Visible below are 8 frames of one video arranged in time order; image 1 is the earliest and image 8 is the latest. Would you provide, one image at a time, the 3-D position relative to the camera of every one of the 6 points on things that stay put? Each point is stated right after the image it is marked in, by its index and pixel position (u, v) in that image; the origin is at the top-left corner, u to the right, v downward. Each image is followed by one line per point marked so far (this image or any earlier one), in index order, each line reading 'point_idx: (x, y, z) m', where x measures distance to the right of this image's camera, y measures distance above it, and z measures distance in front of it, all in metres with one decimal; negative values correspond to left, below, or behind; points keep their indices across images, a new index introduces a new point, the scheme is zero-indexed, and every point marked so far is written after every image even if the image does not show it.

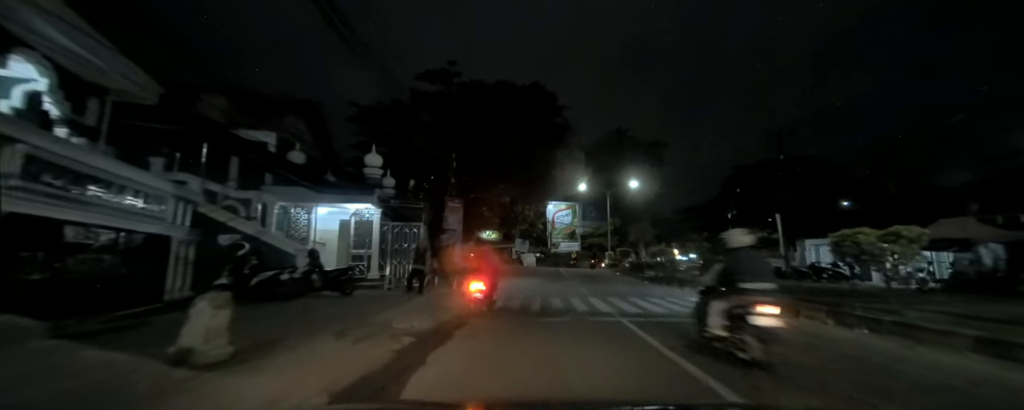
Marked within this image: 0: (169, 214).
0: (-6.8, -0.2, +7.7) m
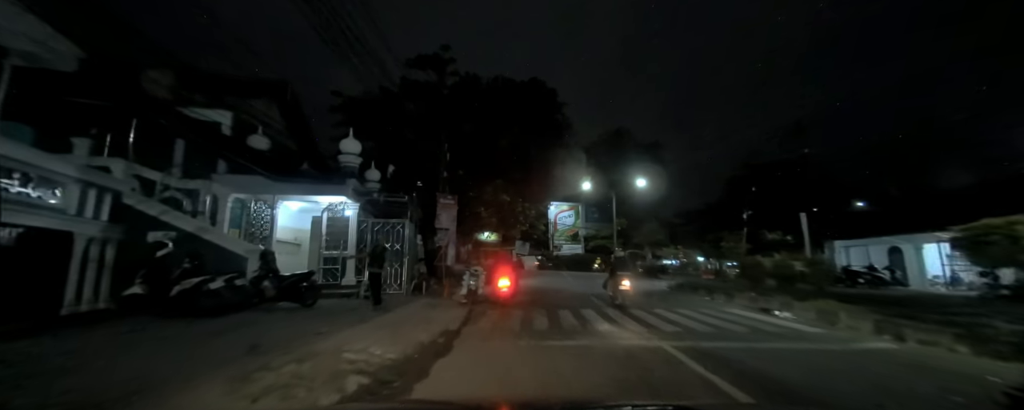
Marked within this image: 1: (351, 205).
0: (-6.8, 0.0, +6.0) m
1: (-4.2, +0.1, +10.1) m
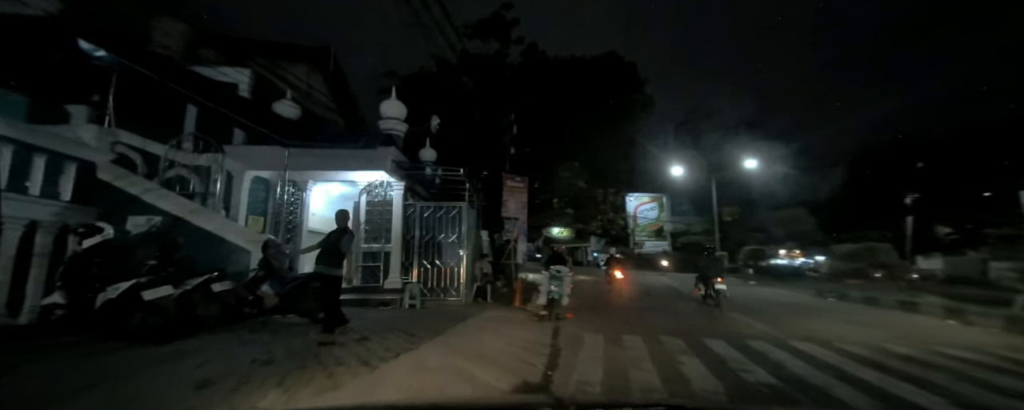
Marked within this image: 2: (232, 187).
0: (-5.7, +0.3, +4.3) m
1: (-2.4, +0.5, +7.8) m
2: (-5.5, +0.4, +7.5) m
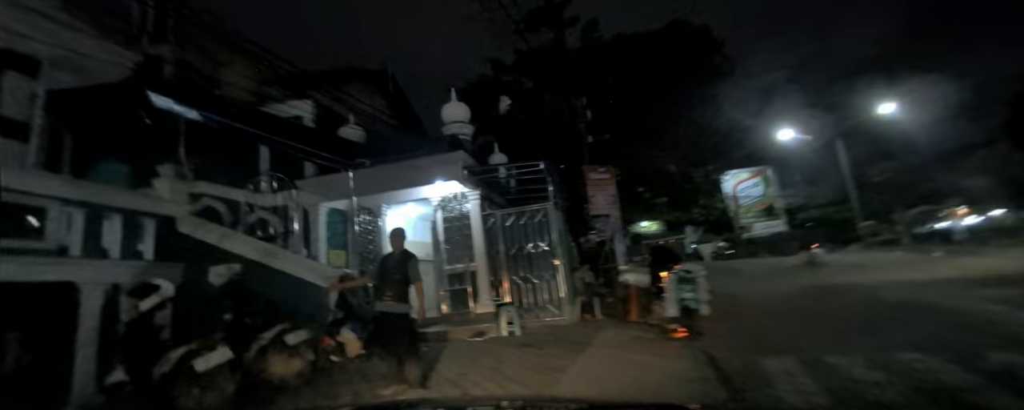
0: (-4.6, -0.4, +4.1) m
1: (-0.8, +0.2, +7.0) m
2: (-3.9, -0.3, +7.2) m
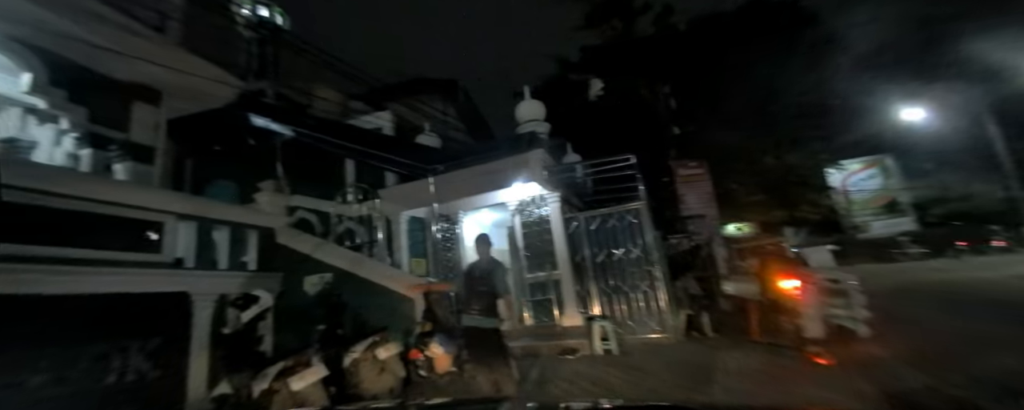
0: (-3.6, -0.6, +4.3) m
1: (+0.6, +0.2, +6.5) m
2: (-2.3, -0.5, +7.3) m
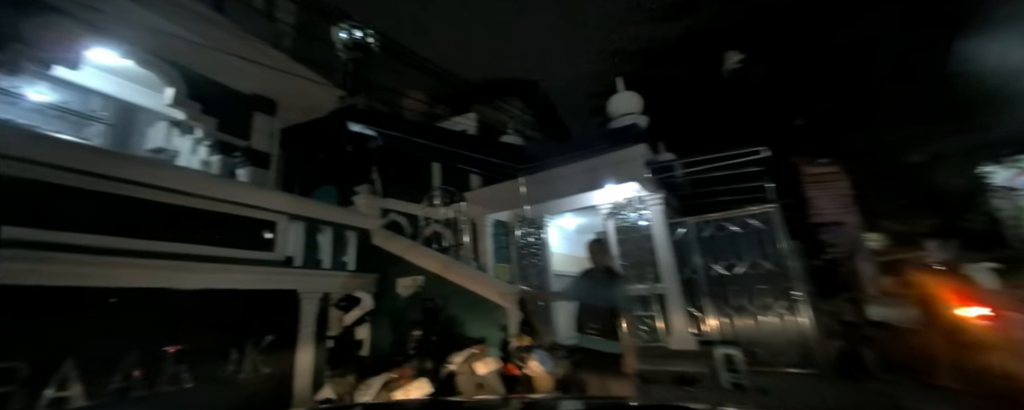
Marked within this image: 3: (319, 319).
0: (-2.4, -0.6, +4.4) m
1: (+2.1, +0.1, +5.8) m
2: (-0.7, -0.6, +7.1) m
3: (-2.2, -1.3, +4.4) m
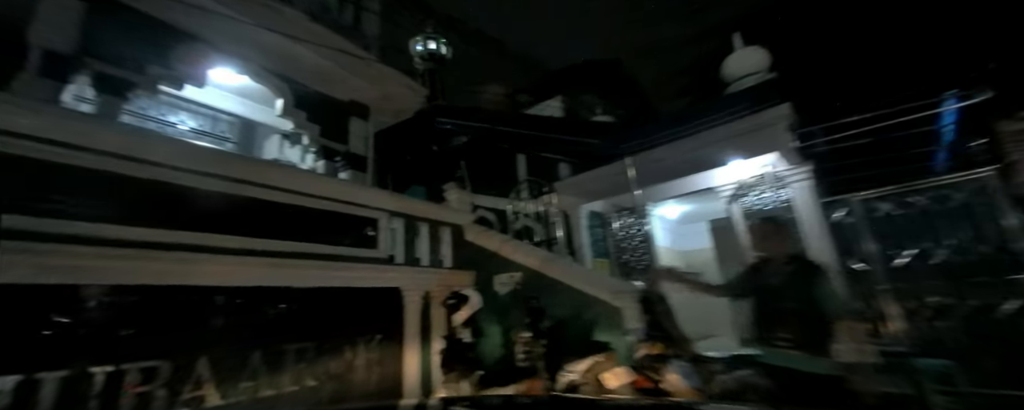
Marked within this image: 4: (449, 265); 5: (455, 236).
0: (-1.2, -0.5, +4.3) m
1: (+3.5, +0.4, +4.8) m
2: (+1.0, -0.4, +6.6) m
3: (-1.0, -1.3, +4.2) m
4: (-0.8, -0.8, +4.8) m
5: (-0.7, -0.4, +5.2) m
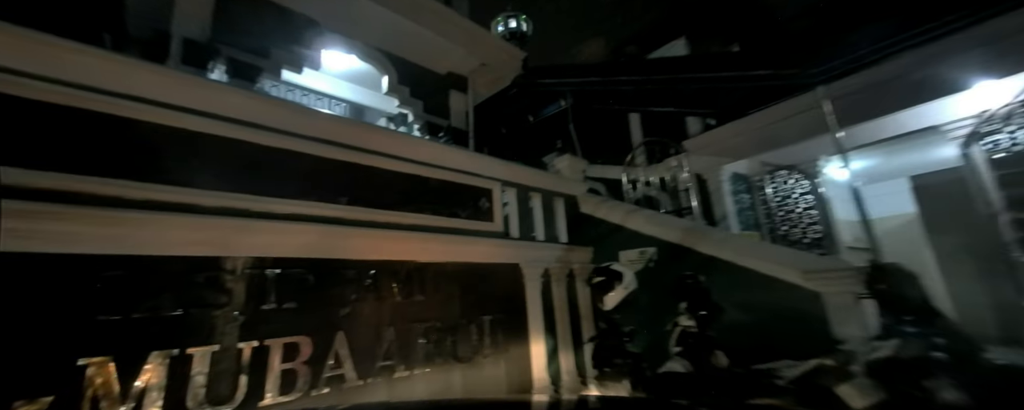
0: (+0.1, -0.2, +3.8) m
1: (+4.8, +0.9, +3.2) m
2: (+2.8, +0.2, +5.5) m
3: (+0.4, -0.9, +3.7) m
4: (+0.7, -0.4, +4.2) m
5: (+0.8, 0.0, +4.6) m
